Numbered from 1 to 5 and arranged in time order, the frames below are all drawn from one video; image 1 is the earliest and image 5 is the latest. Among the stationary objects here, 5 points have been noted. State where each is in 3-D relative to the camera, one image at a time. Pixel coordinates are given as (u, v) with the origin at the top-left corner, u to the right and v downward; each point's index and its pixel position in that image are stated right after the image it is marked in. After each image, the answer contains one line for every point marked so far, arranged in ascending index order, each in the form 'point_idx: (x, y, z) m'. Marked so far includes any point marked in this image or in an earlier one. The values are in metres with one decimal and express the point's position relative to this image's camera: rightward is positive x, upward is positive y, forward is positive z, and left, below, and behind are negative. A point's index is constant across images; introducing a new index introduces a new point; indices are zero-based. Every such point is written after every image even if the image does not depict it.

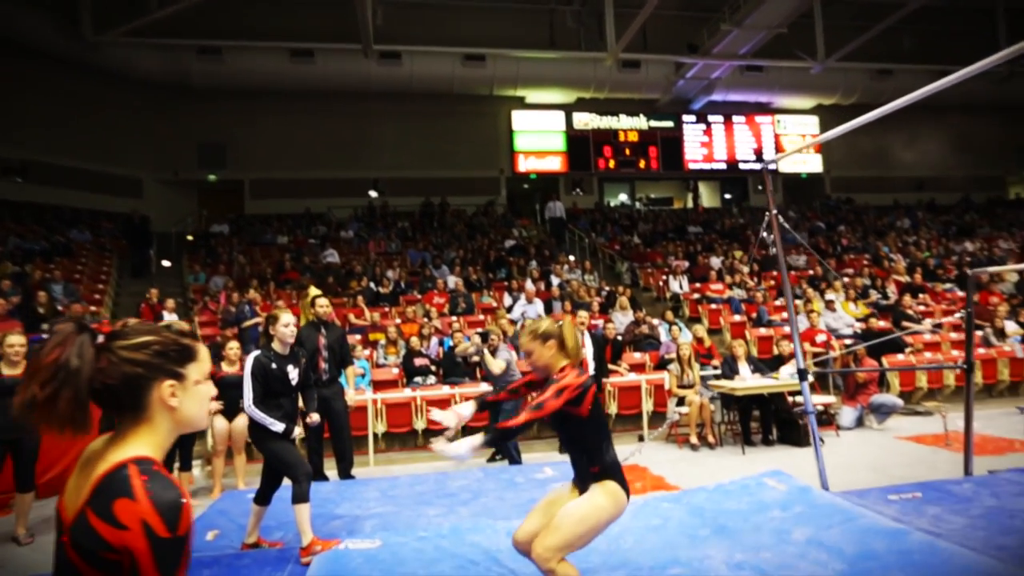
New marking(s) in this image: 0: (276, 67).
0: (-7.5, +7.1, +18.5) m
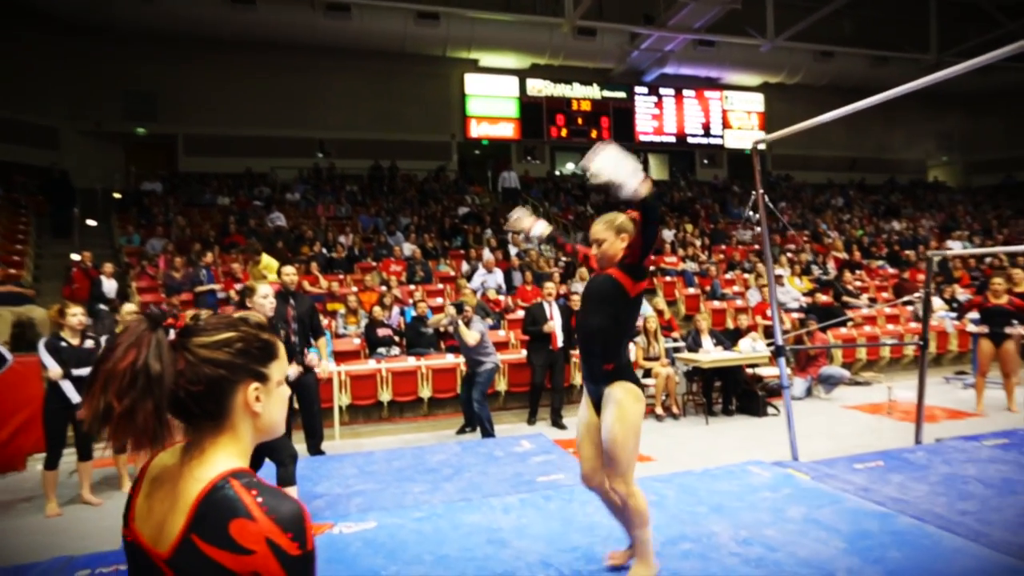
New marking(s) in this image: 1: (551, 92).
0: (-8.8, +8.2, +17.2) m
1: (+1.3, +6.3, +18.8) m
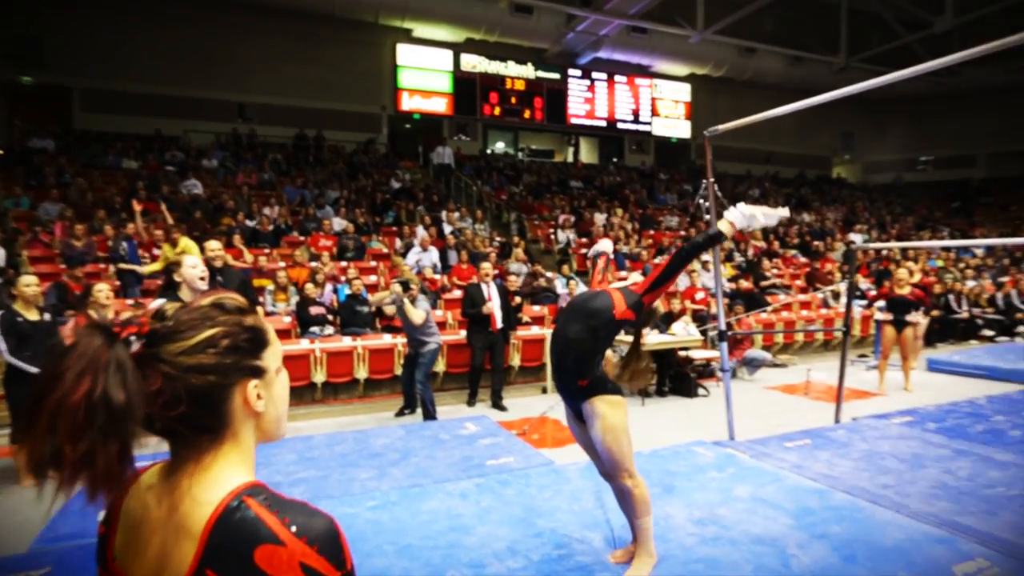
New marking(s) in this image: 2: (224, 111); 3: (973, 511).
0: (-10.5, +9.0, +15.5) m
1: (-0.8, +7.0, +18.5) m
2: (-9.3, +5.7, +18.8) m
3: (+2.9, -1.4, +3.6) m
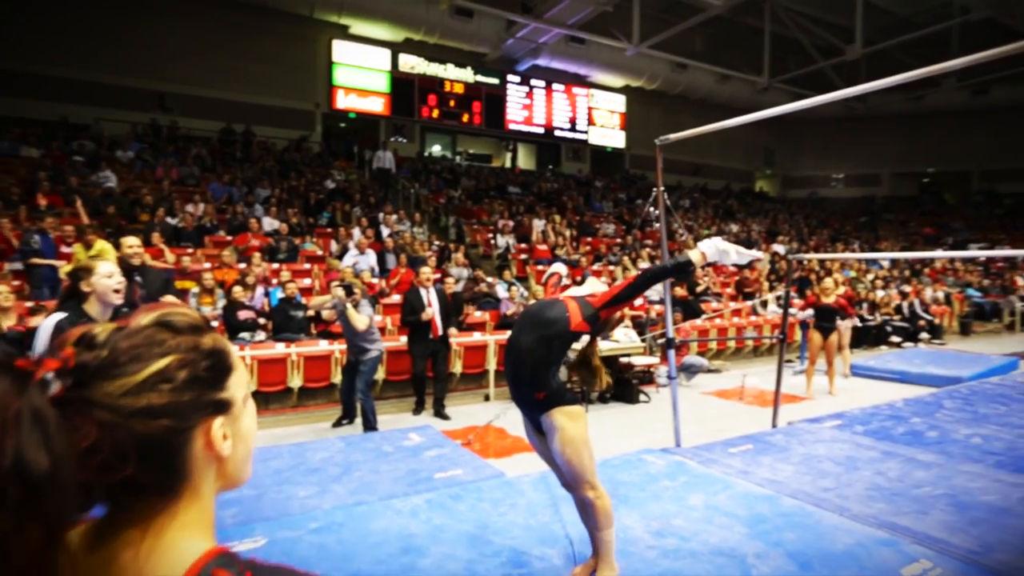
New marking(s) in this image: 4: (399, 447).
0: (-11.9, +9.0, +14.2) m
1: (-2.6, +6.8, +18.2) m
2: (-11.2, +5.7, +17.5) m
3: (+2.6, -1.5, +3.8) m
4: (-1.0, -1.4, +5.1) m
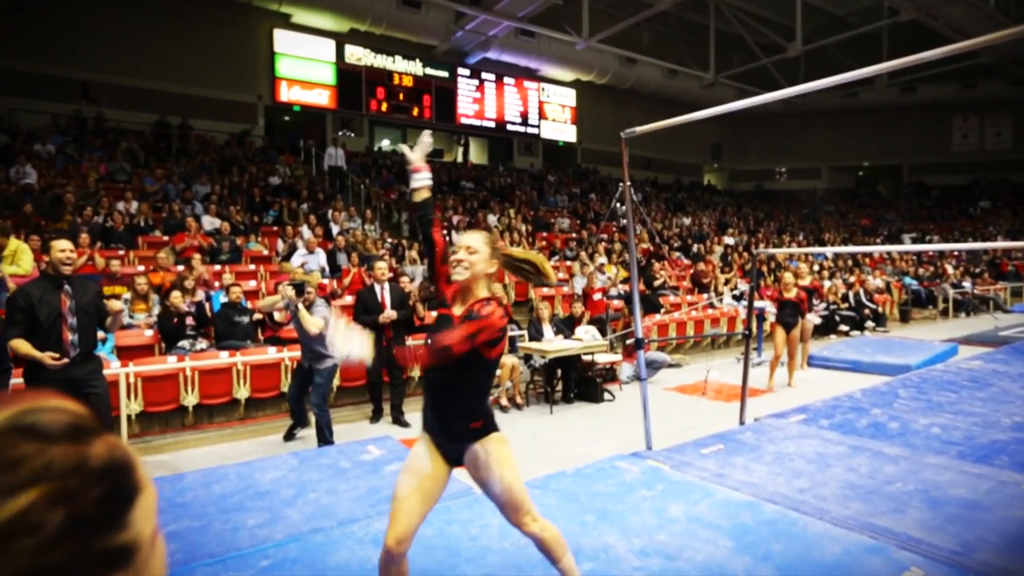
0: (-13.1, +8.8, +12.8) m
1: (-4.1, +6.9, +17.6) m
2: (-12.6, +5.6, +16.2) m
3: (+2.4, -1.4, +3.7) m
4: (-1.3, -1.4, +4.8) m
